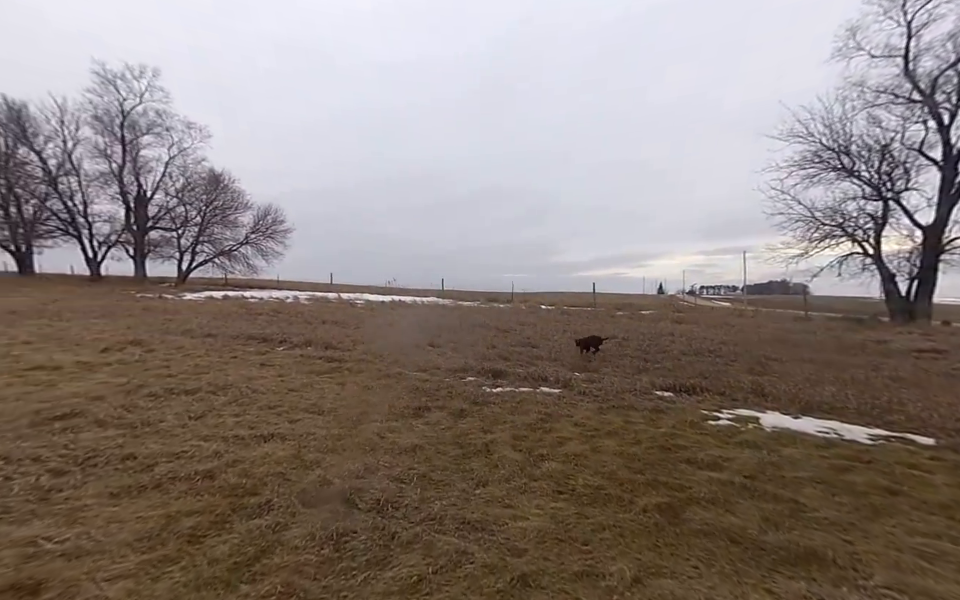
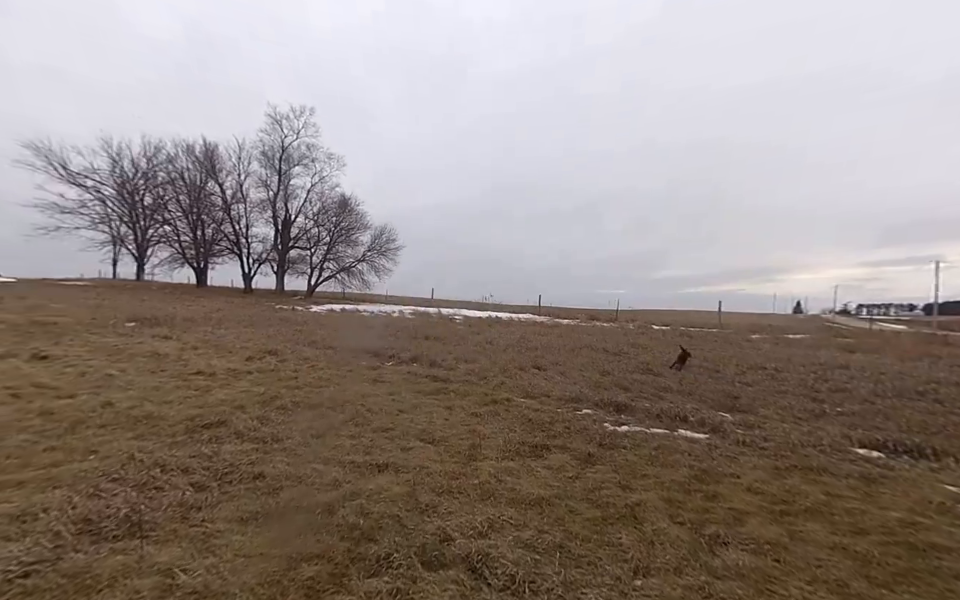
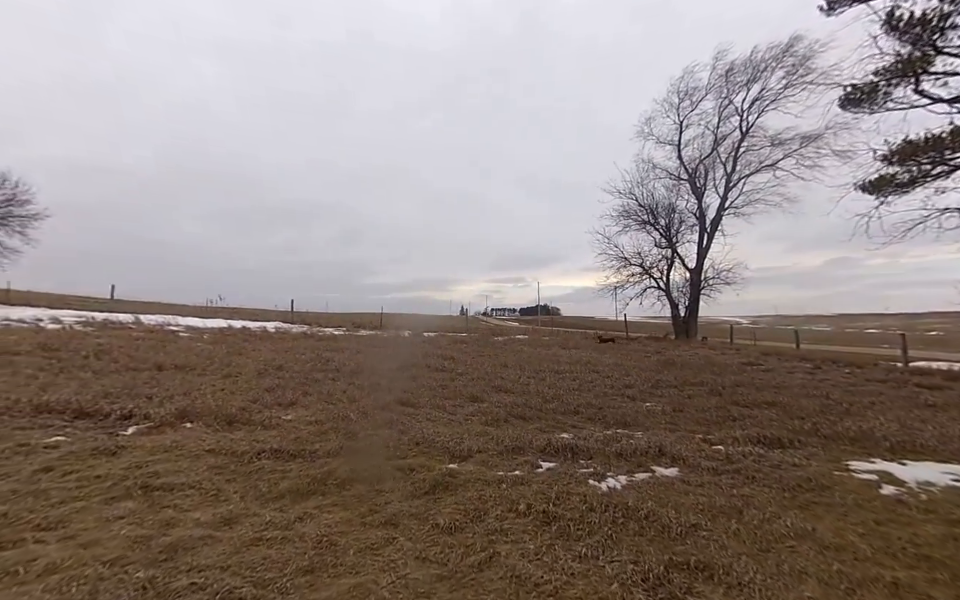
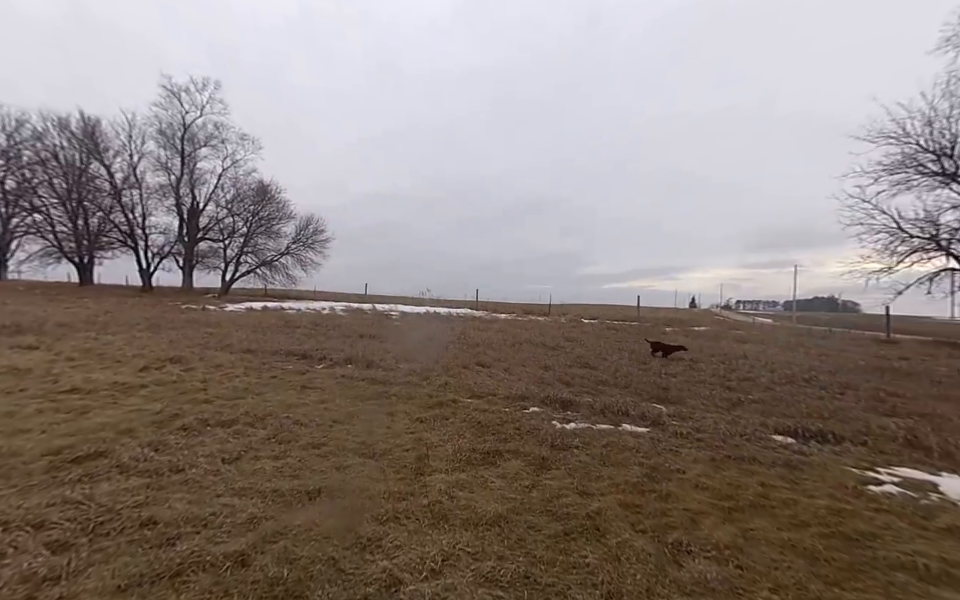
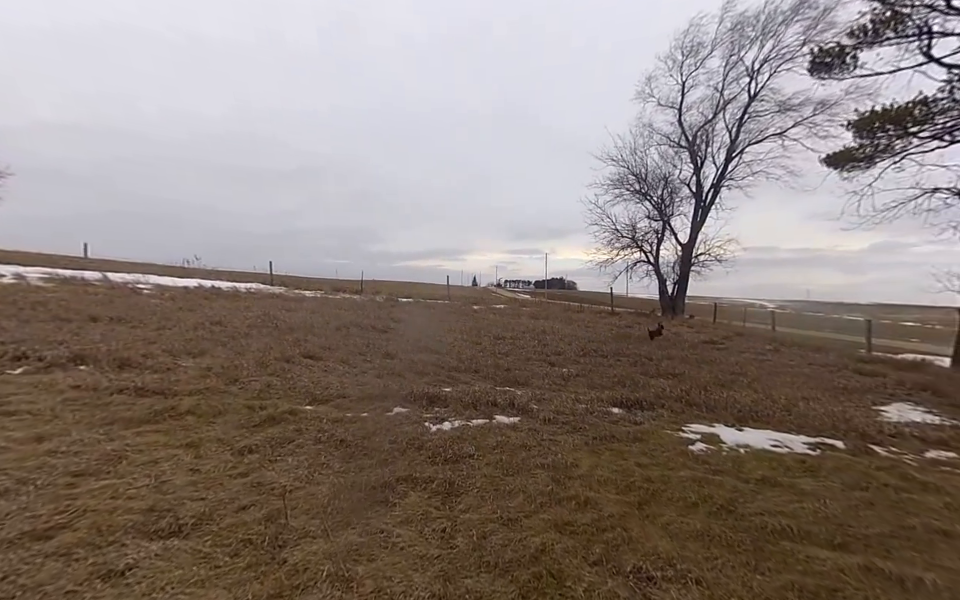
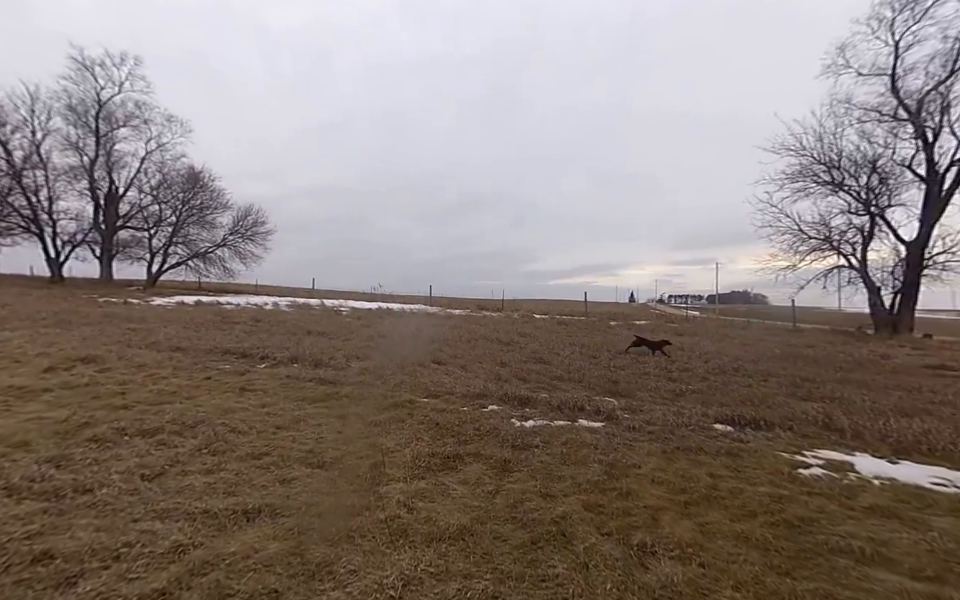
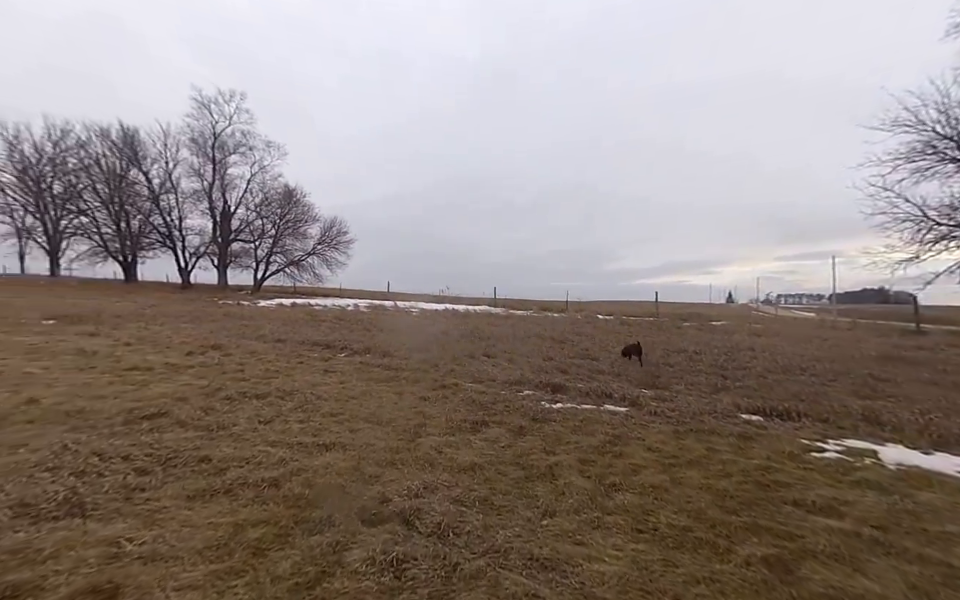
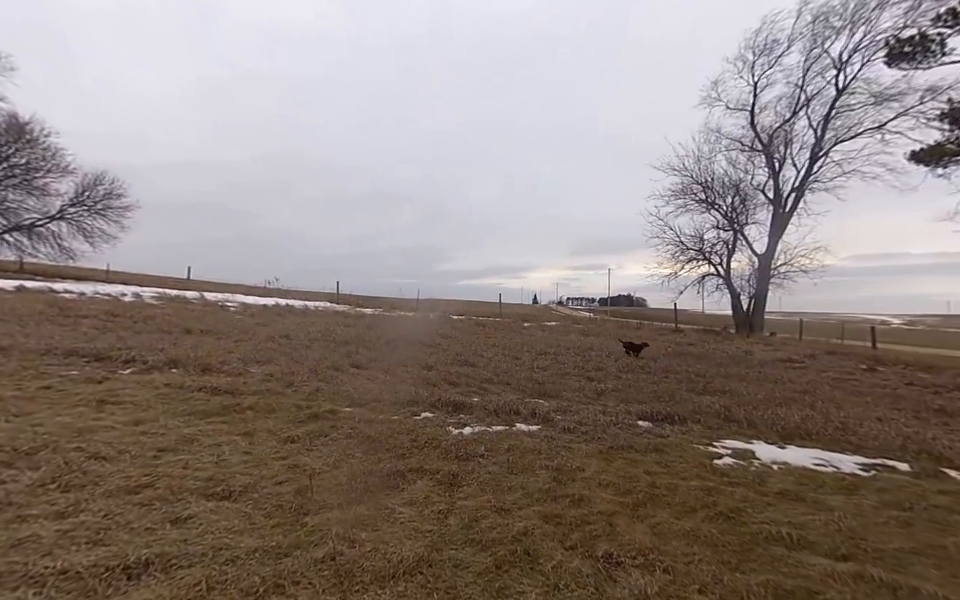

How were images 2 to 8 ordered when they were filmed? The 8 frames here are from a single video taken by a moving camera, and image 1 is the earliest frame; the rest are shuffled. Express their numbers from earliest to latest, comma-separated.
7, 2, 4, 6, 8, 5, 3
